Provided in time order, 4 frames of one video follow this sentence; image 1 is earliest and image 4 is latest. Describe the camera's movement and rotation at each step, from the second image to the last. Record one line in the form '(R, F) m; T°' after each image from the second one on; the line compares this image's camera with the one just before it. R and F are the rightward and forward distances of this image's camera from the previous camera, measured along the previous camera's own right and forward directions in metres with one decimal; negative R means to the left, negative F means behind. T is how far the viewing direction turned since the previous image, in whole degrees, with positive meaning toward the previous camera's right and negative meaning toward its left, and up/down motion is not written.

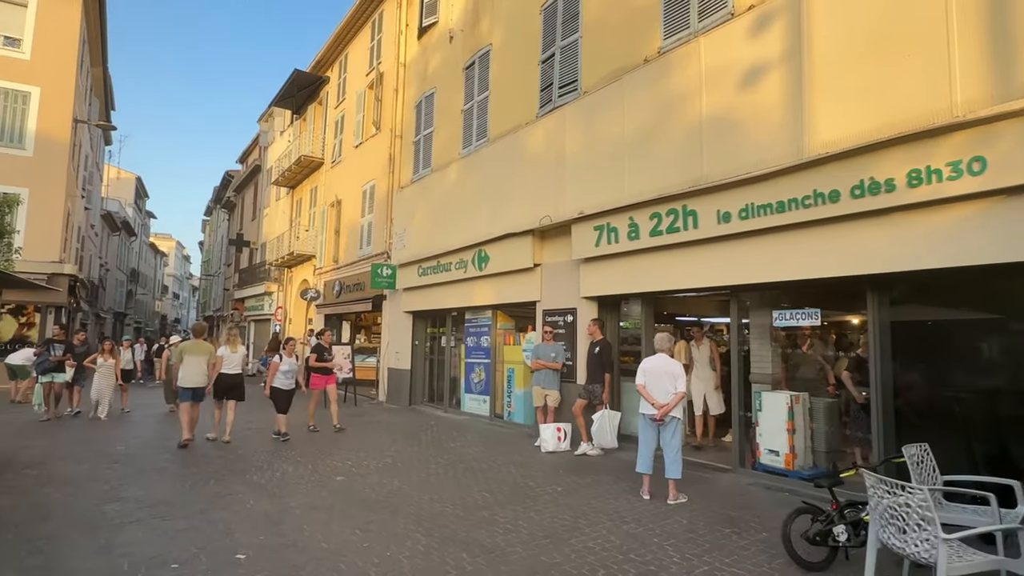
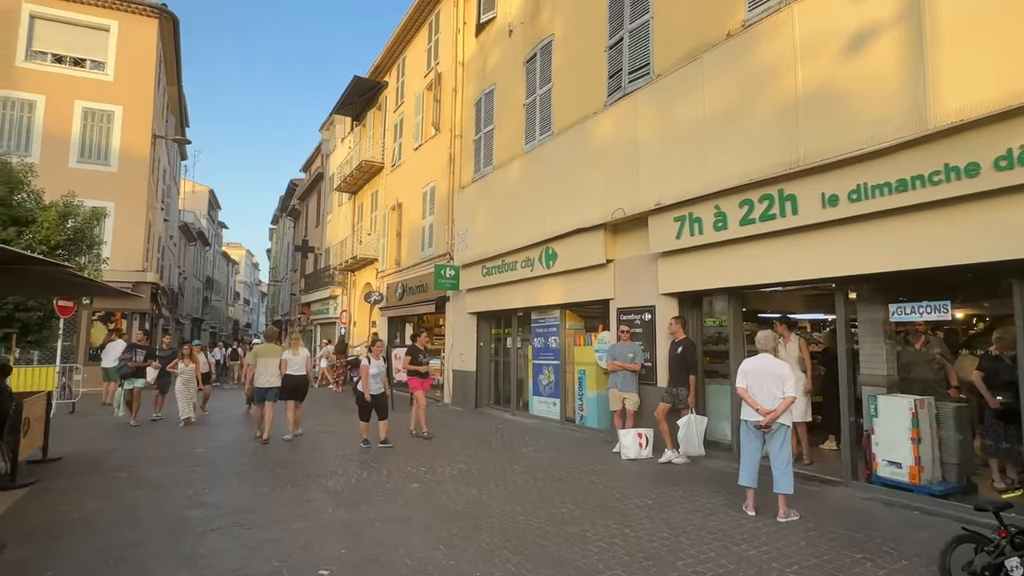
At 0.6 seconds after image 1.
(-0.3, +0.4) m; -6°
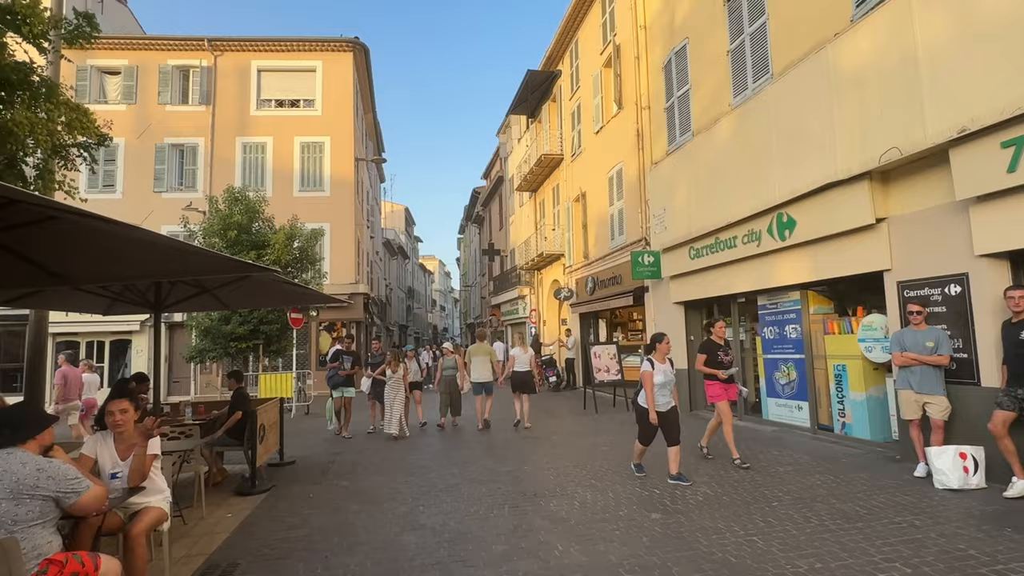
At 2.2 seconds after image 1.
(-0.6, +1.2) m; -18°
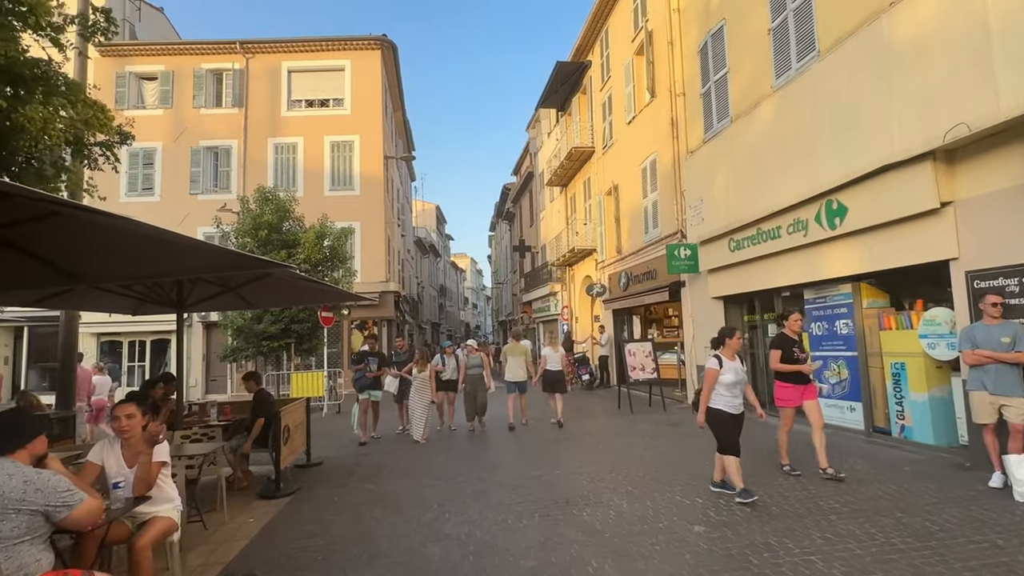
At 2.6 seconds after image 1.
(0.0, +0.4) m; -3°
